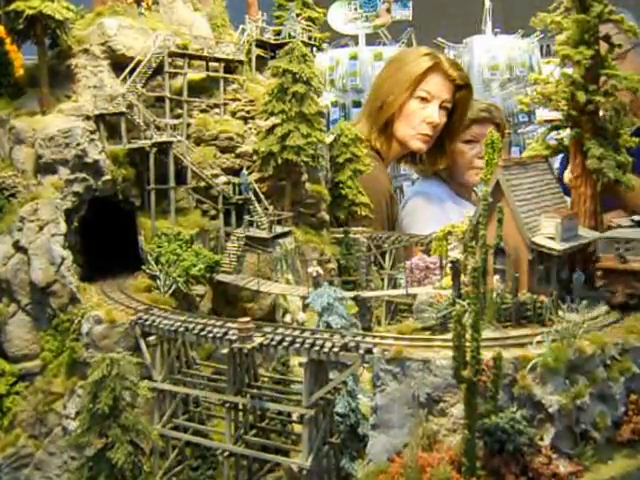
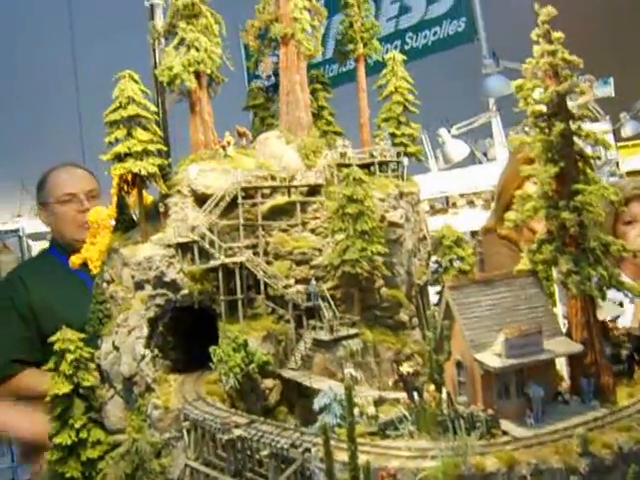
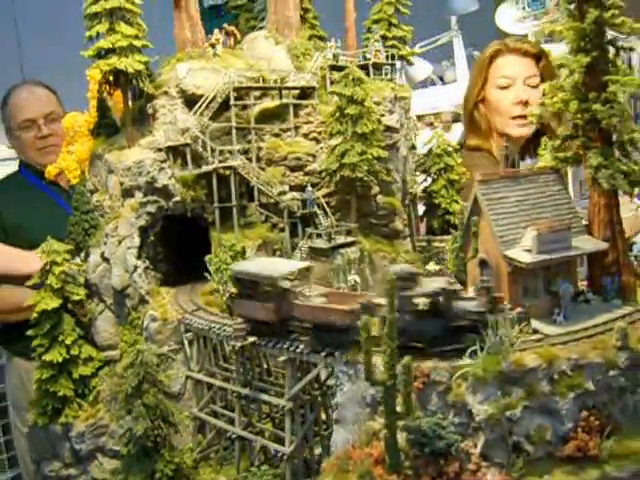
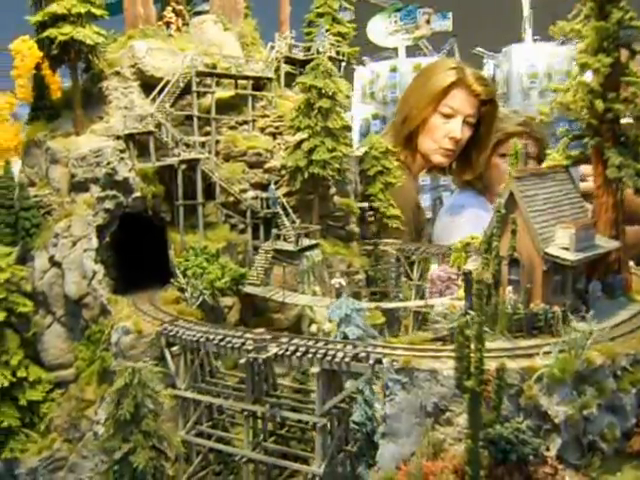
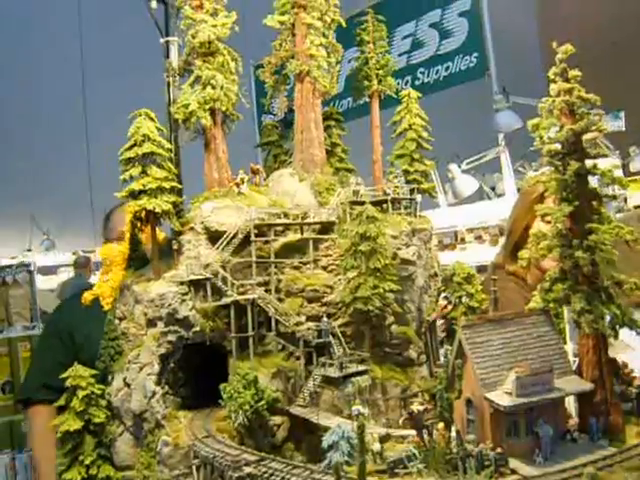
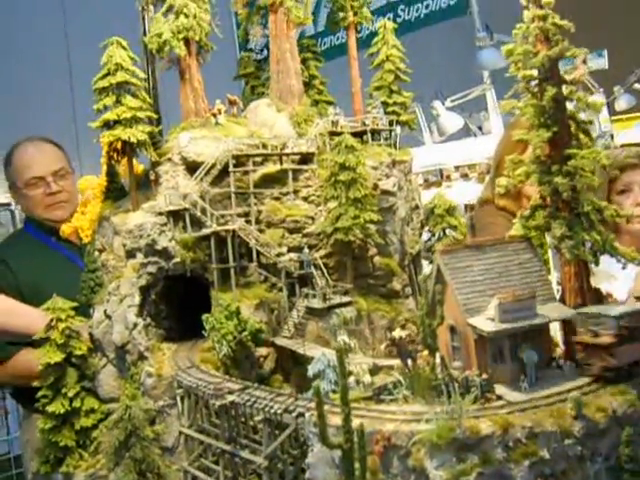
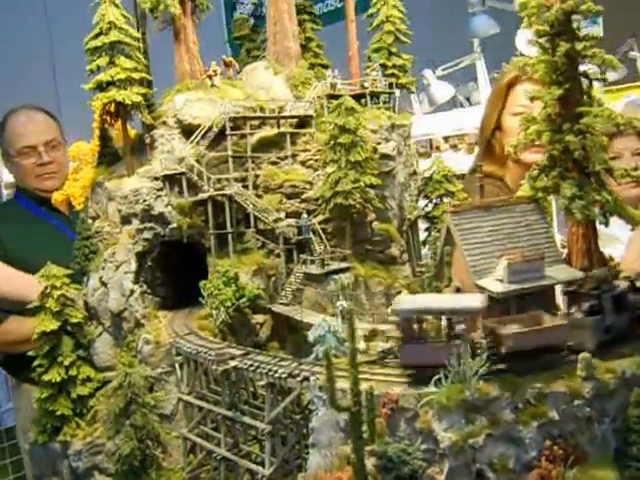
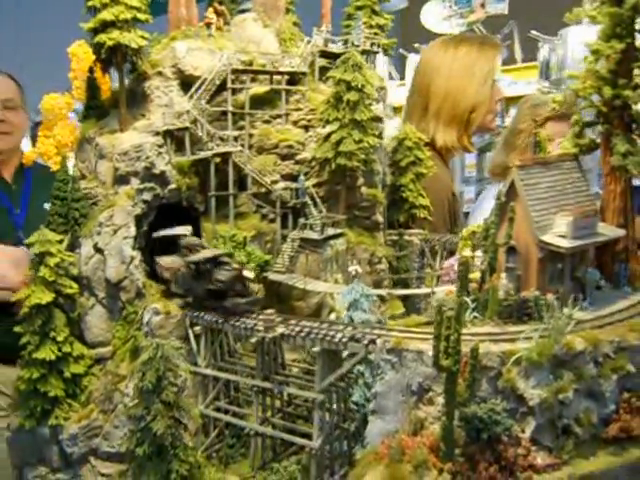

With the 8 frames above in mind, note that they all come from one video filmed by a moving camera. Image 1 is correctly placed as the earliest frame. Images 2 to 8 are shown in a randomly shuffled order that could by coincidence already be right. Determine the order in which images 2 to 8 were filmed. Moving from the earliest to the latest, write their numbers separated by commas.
4, 8, 3, 7, 6, 2, 5
